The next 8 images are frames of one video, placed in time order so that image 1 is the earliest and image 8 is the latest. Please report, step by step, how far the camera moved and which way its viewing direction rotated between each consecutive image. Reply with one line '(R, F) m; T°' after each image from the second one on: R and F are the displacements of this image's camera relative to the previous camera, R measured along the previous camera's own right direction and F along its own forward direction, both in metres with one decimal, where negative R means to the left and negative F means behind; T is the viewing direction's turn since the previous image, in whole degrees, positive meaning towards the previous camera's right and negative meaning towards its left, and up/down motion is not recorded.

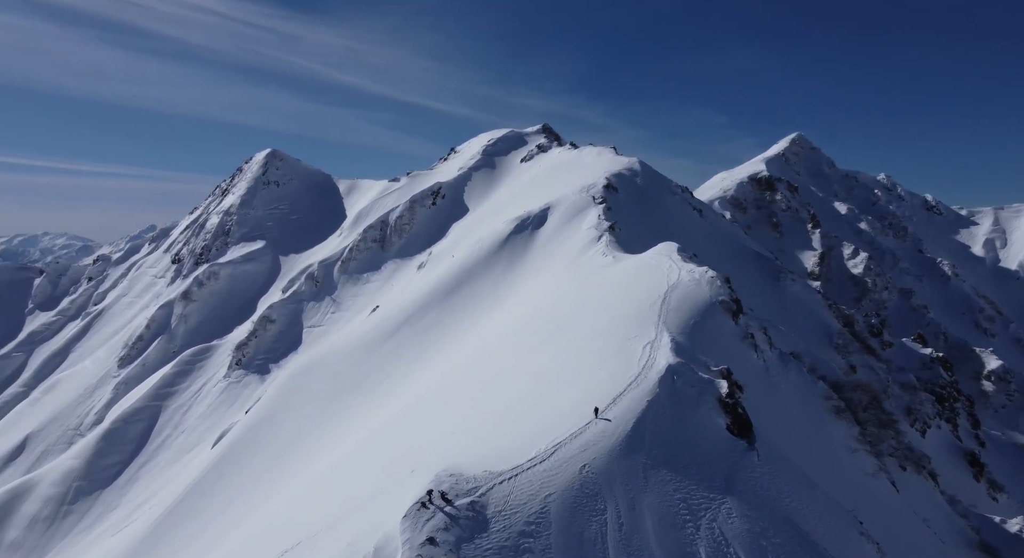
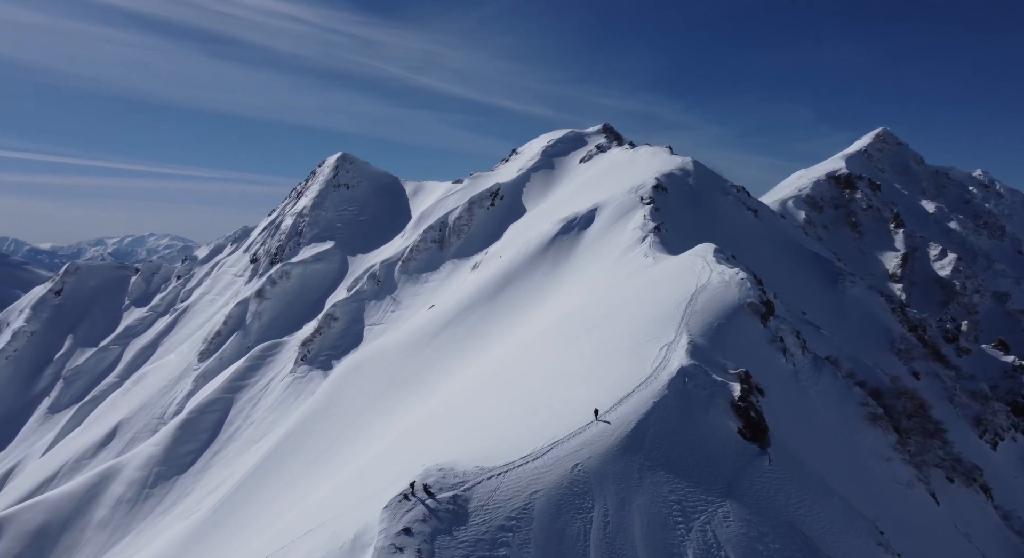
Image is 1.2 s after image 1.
(+2.5, -0.5) m; -6°
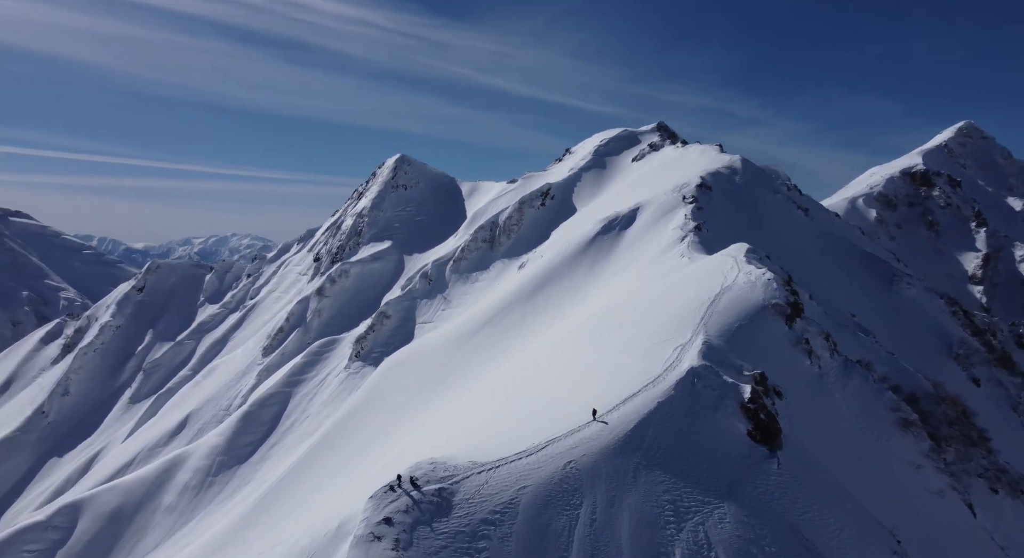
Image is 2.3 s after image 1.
(+2.2, -0.3) m; -5°
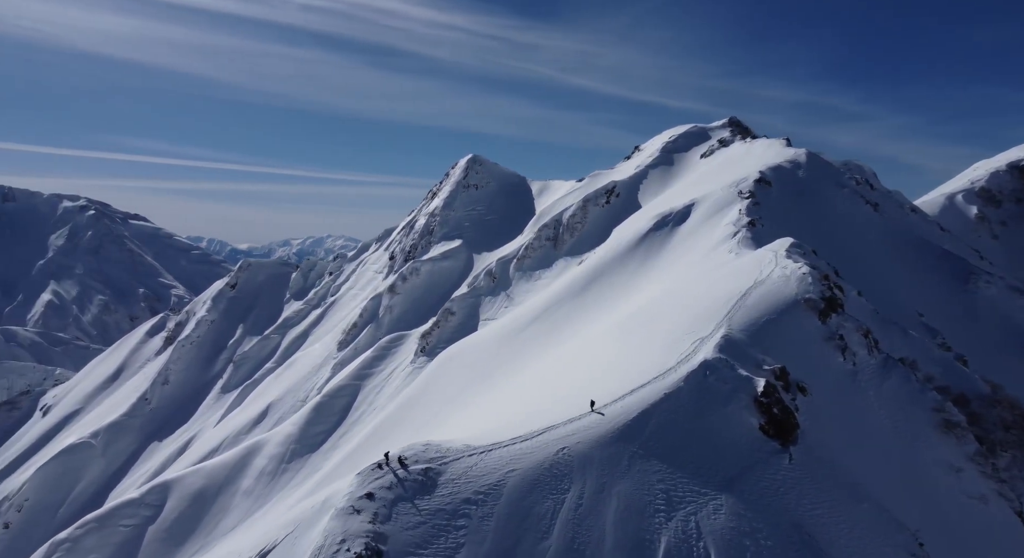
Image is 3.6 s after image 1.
(+2.8, -0.4) m; -6°
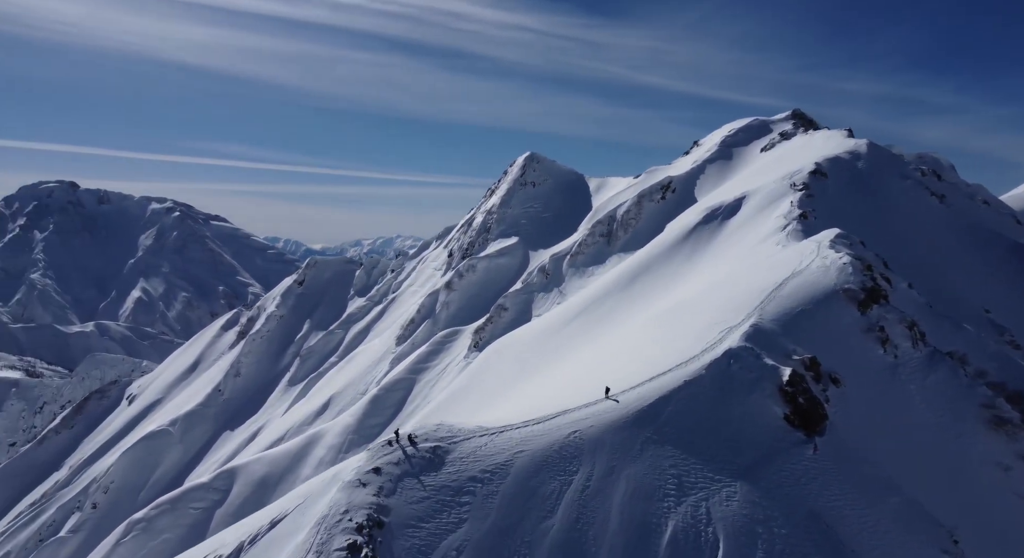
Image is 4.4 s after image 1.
(+1.7, -0.2) m; -5°
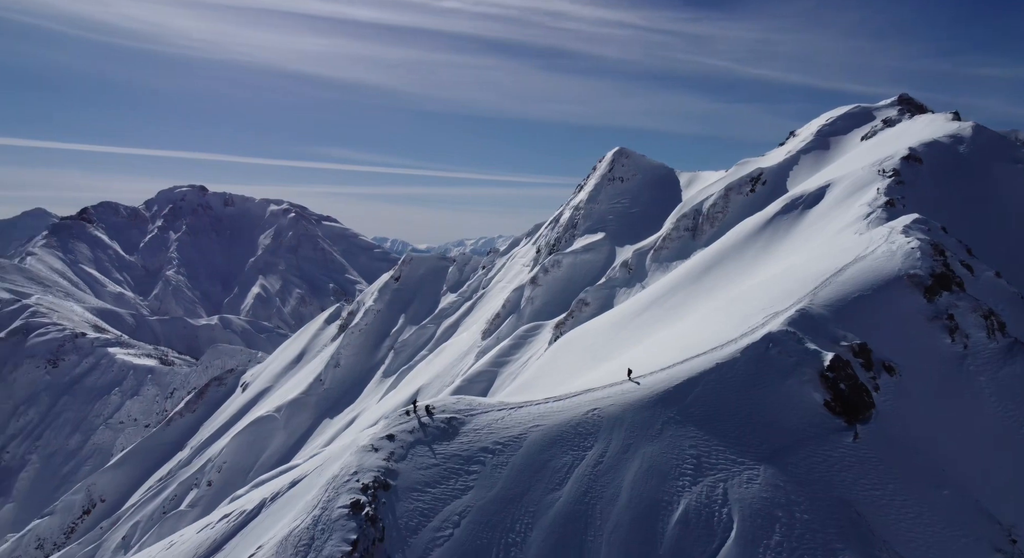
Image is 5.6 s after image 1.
(+2.5, -0.2) m; -8°
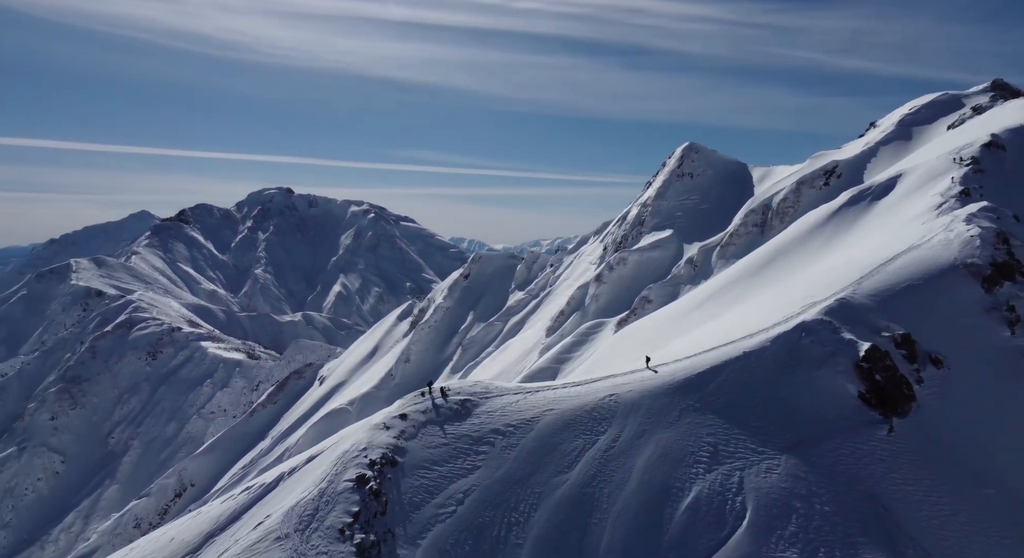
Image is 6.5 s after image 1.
(+1.9, 0.0) m; -6°
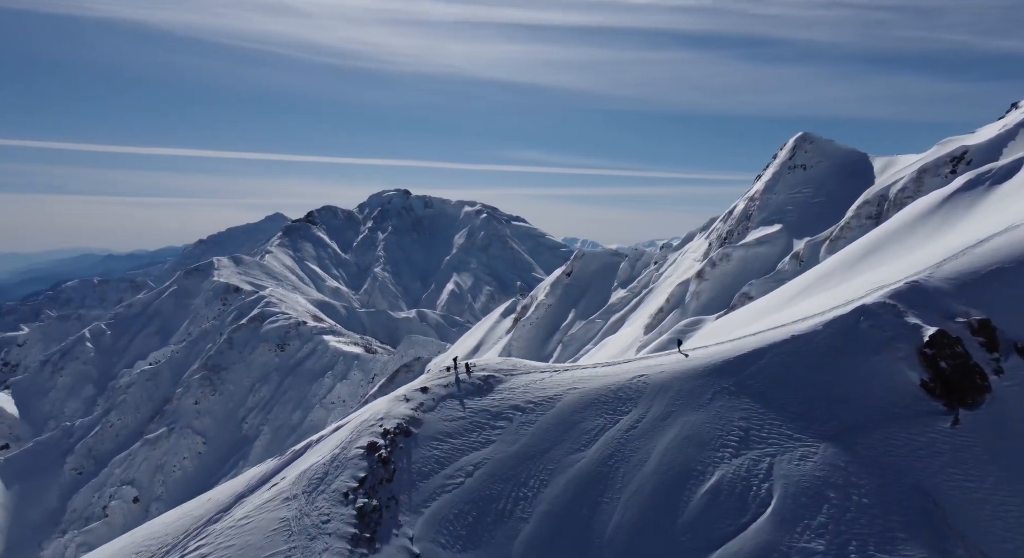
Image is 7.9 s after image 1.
(+2.7, +0.4) m; -9°
